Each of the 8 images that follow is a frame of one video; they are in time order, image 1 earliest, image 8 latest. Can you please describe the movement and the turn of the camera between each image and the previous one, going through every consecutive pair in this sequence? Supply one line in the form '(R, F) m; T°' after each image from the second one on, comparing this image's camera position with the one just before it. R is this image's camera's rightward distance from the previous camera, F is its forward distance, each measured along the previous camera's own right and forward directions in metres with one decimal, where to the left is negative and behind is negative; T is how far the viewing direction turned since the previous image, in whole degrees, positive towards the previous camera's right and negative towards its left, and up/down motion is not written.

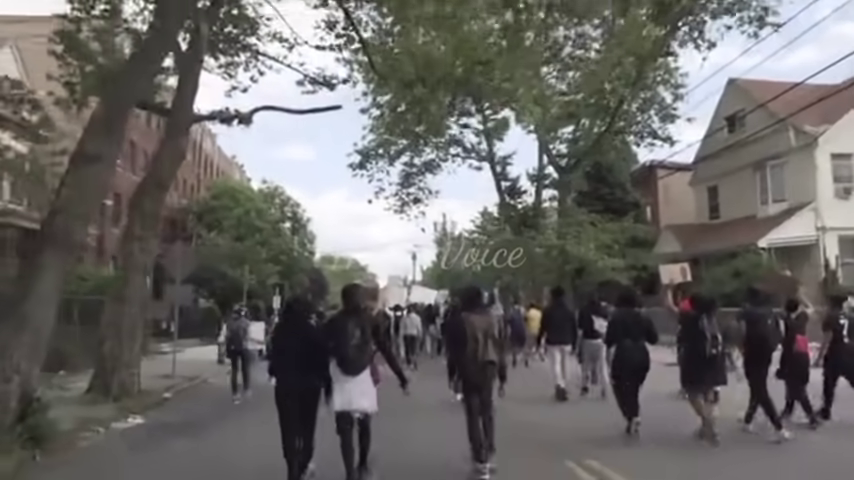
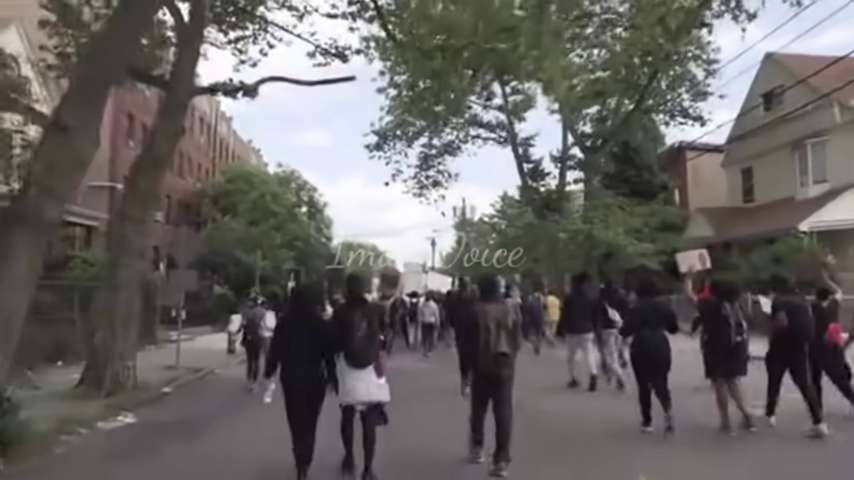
(0.0, +1.5) m; -1°
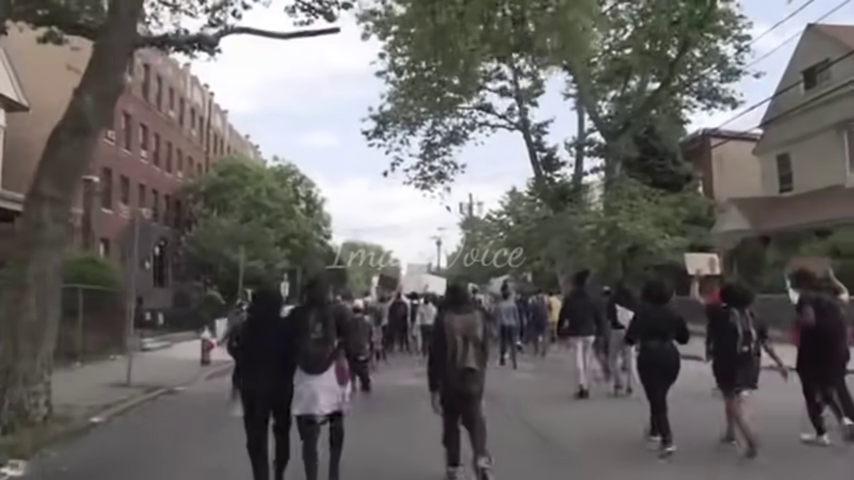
(+0.1, +3.6) m; 0°
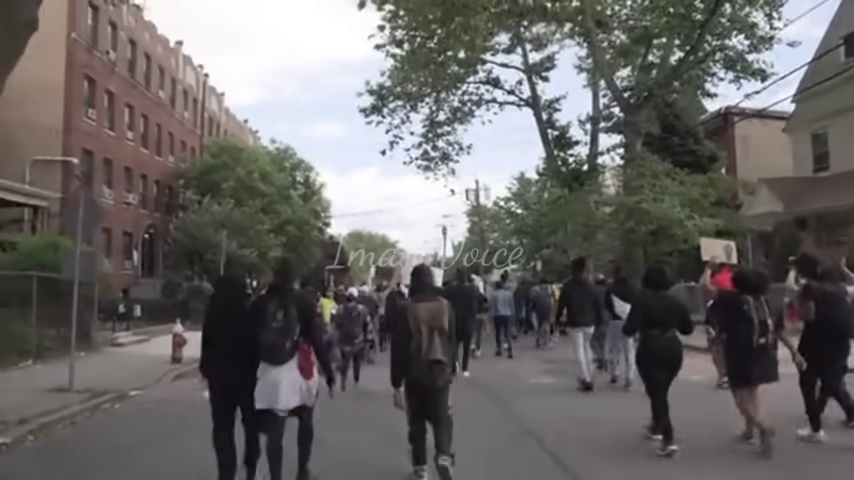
(+0.2, +2.8) m; -1°
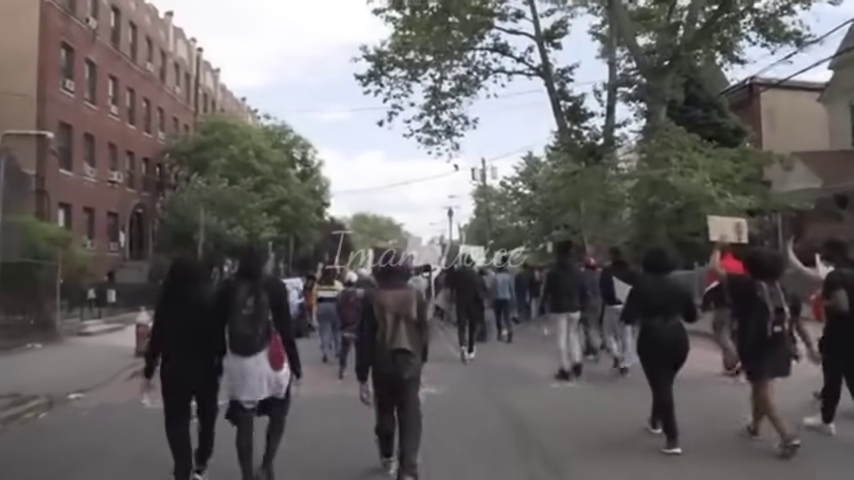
(+0.2, +2.6) m; 0°
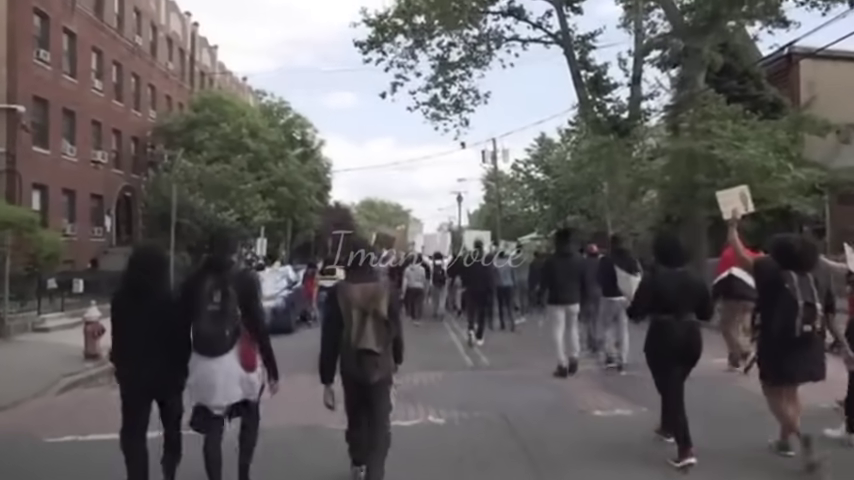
(+0.1, +3.0) m; -1°
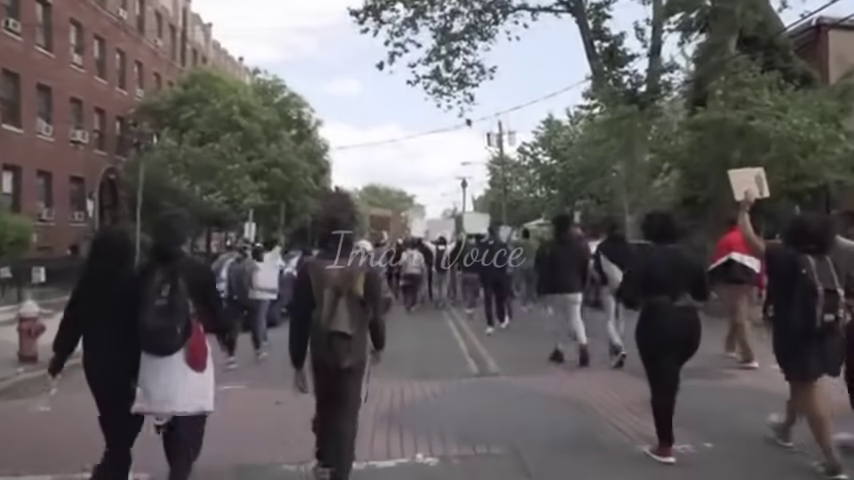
(+0.2, +2.4) m; 0°
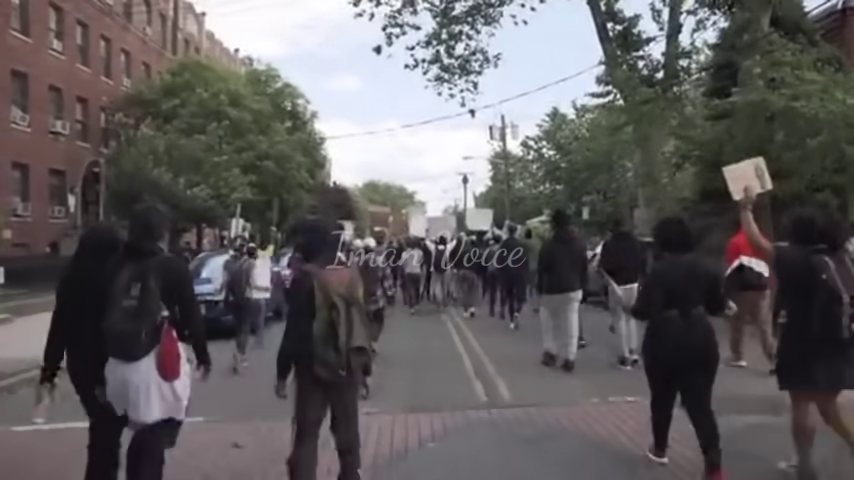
(0.0, +2.0) m; 0°
